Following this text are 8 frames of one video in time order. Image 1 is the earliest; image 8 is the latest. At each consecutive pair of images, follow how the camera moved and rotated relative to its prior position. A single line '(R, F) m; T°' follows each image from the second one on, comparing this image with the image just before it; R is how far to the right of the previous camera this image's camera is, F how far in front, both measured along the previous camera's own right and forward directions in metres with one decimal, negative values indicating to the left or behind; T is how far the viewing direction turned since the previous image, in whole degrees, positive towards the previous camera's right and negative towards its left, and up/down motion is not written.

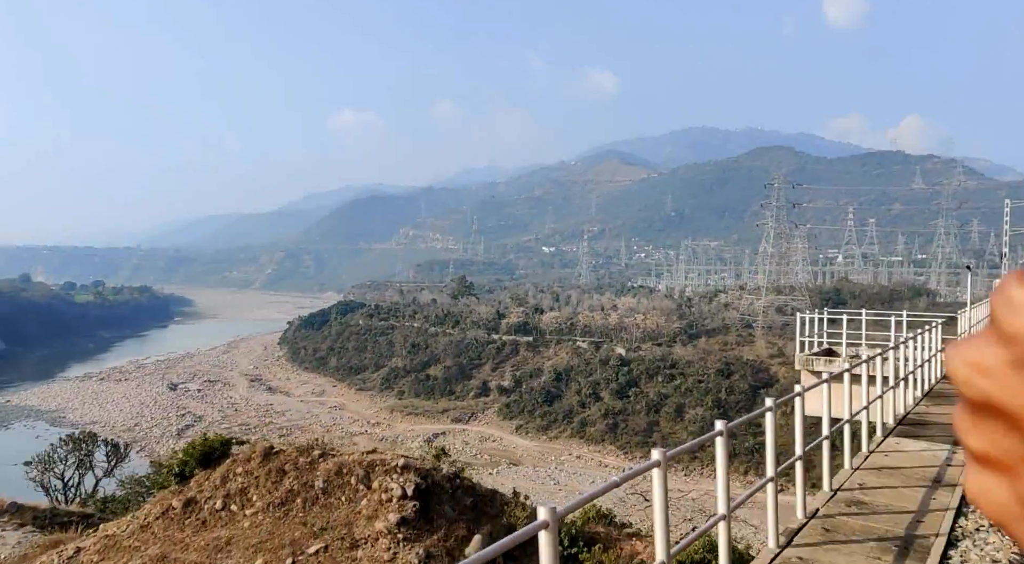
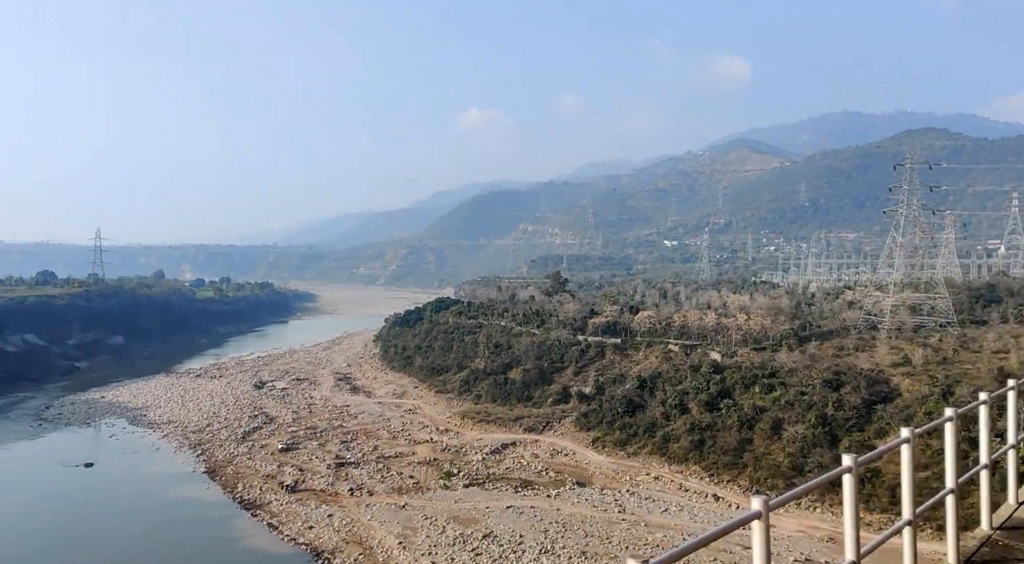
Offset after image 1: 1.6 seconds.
(+1.6, +2.8) m; -9°
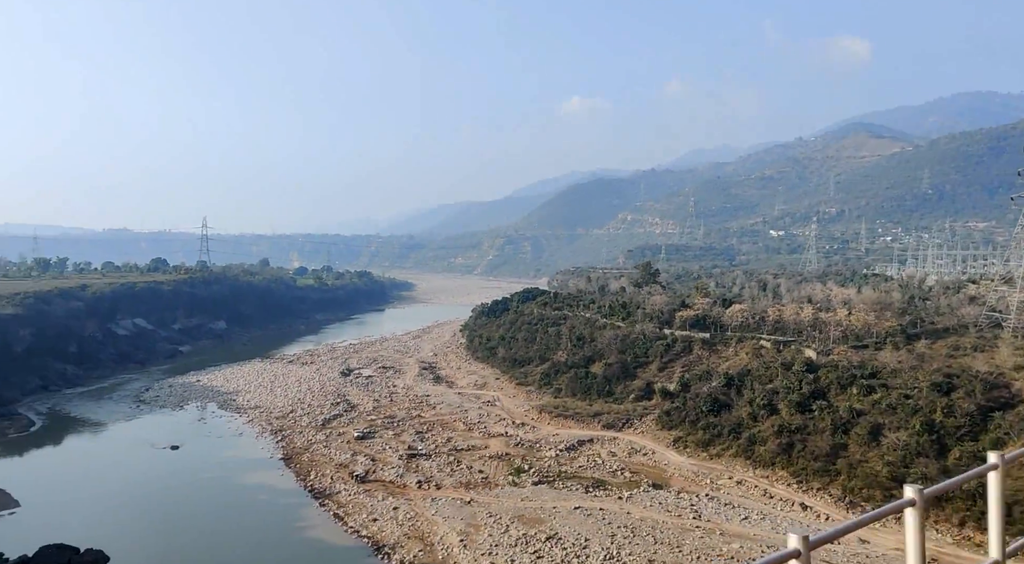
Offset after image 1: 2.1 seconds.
(+0.6, +0.9) m; -7°
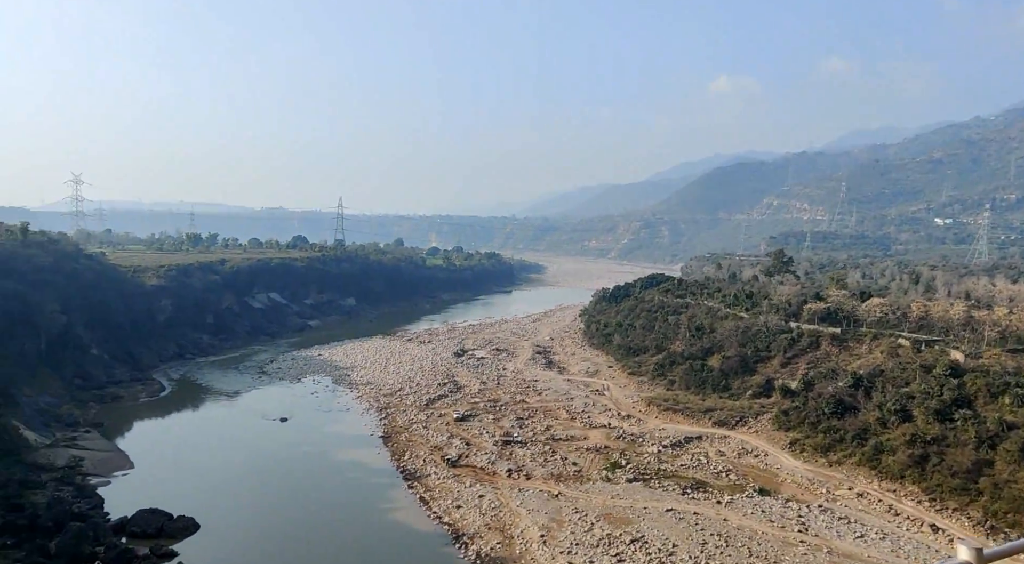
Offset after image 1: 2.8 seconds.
(+0.9, +1.1) m; -10°
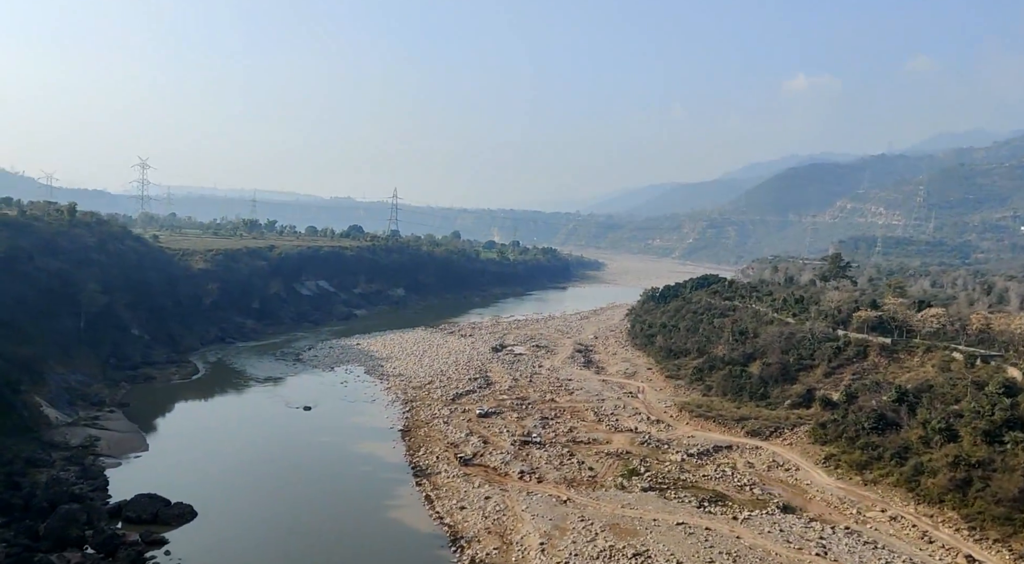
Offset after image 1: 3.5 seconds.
(+1.1, +0.7) m; -4°
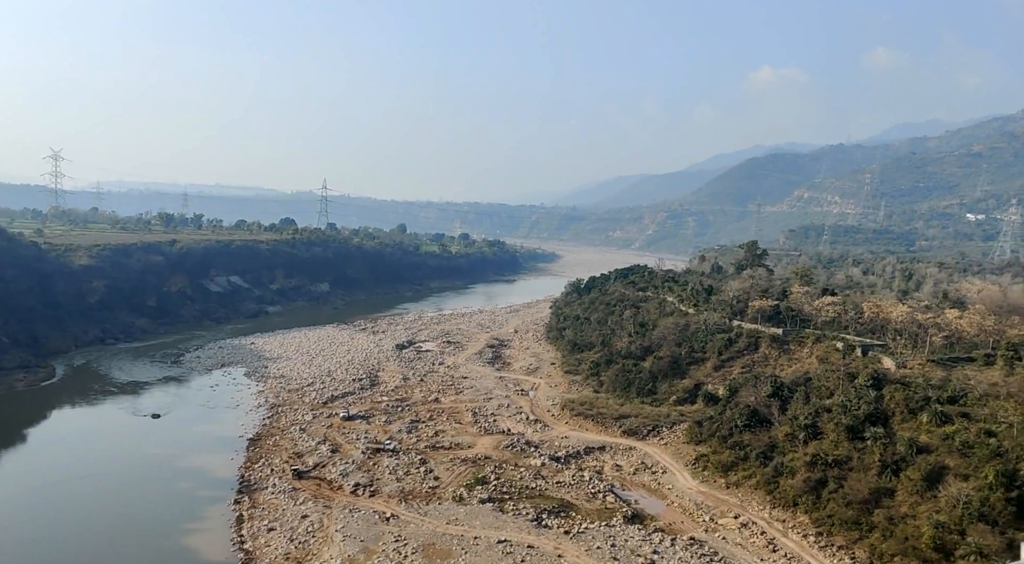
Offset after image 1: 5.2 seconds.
(+3.1, +1.5) m; +3°
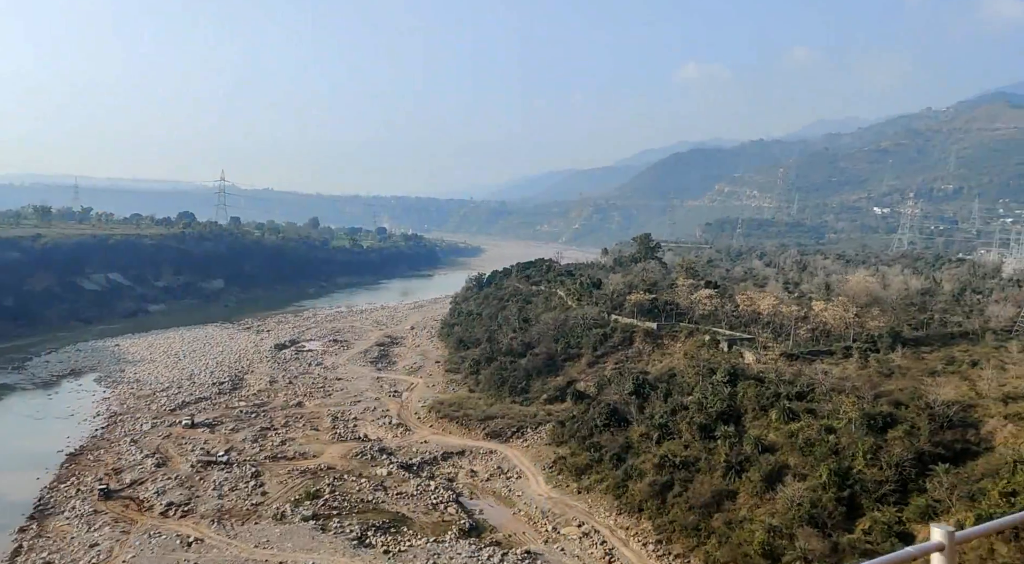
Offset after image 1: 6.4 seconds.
(+2.1, +1.2) m; +5°
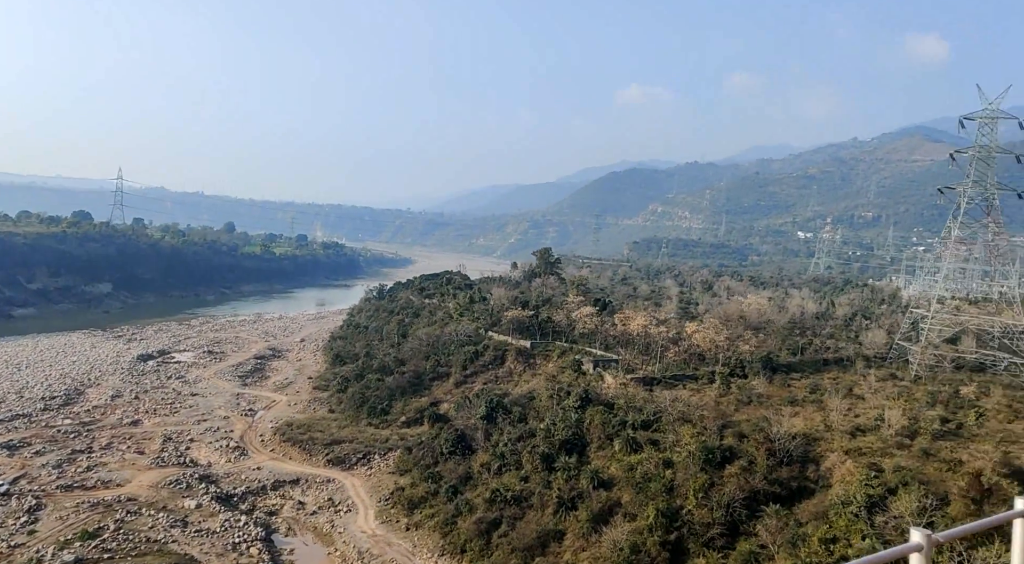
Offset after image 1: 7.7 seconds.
(+2.3, +1.7) m; +5°
